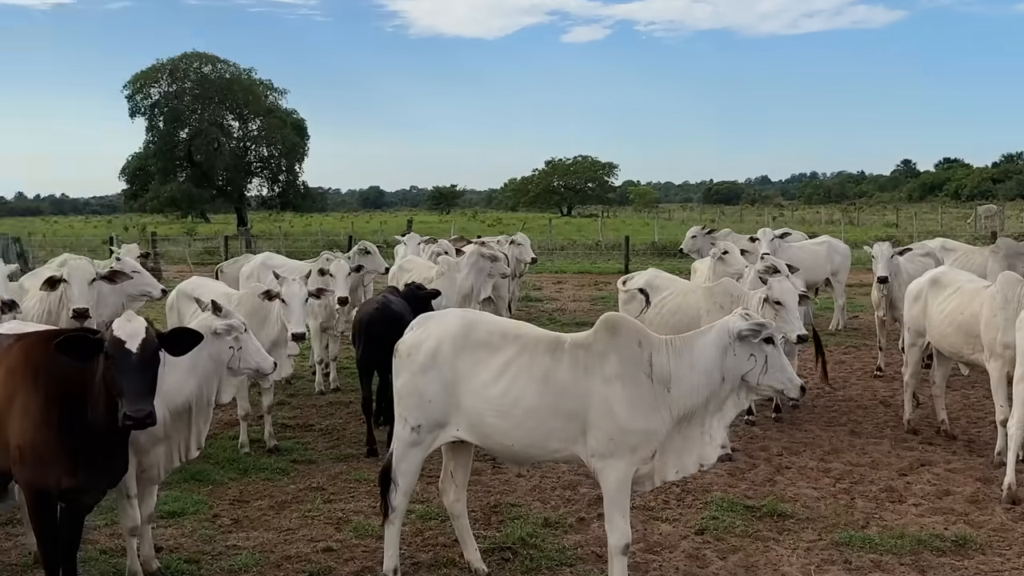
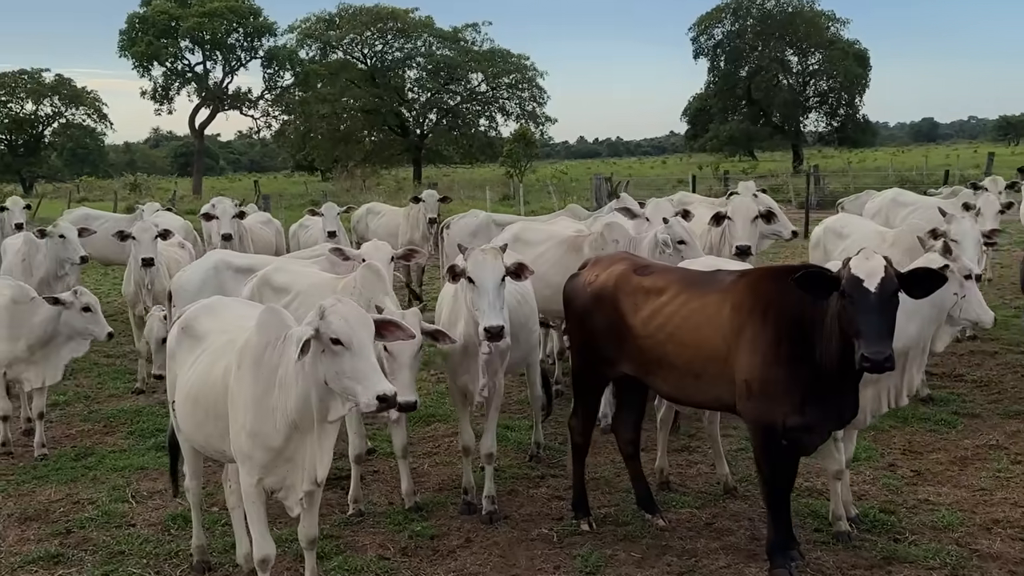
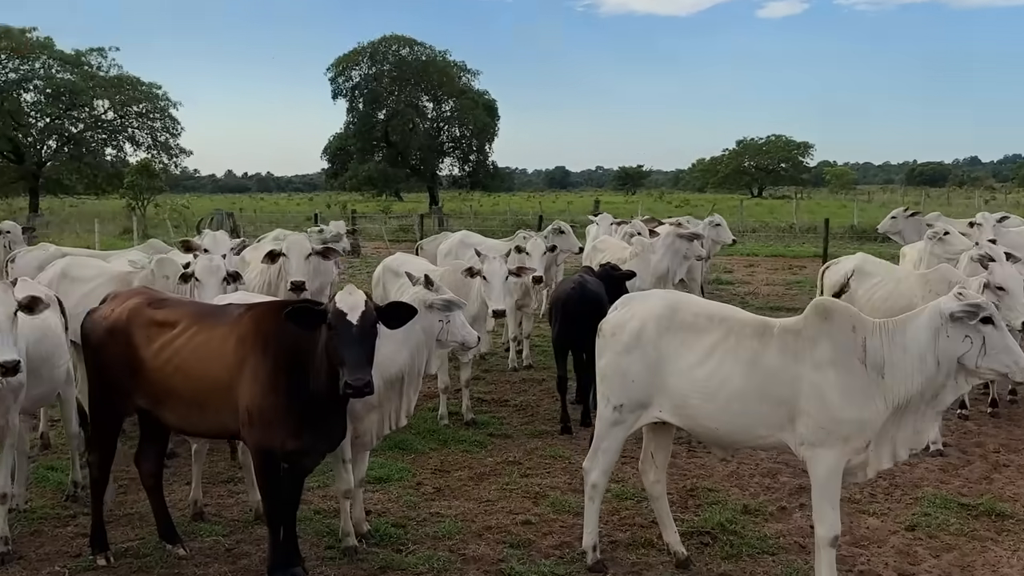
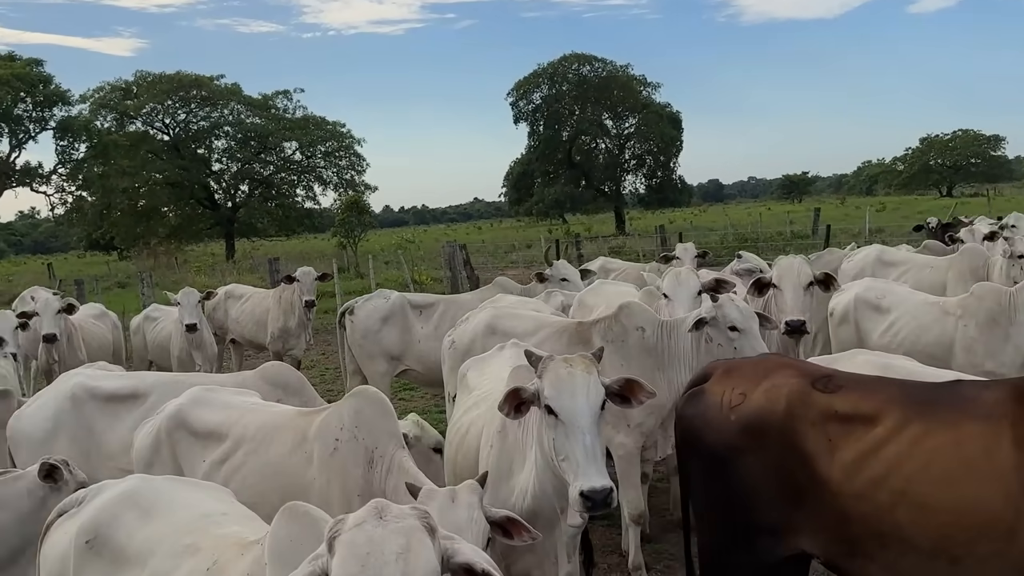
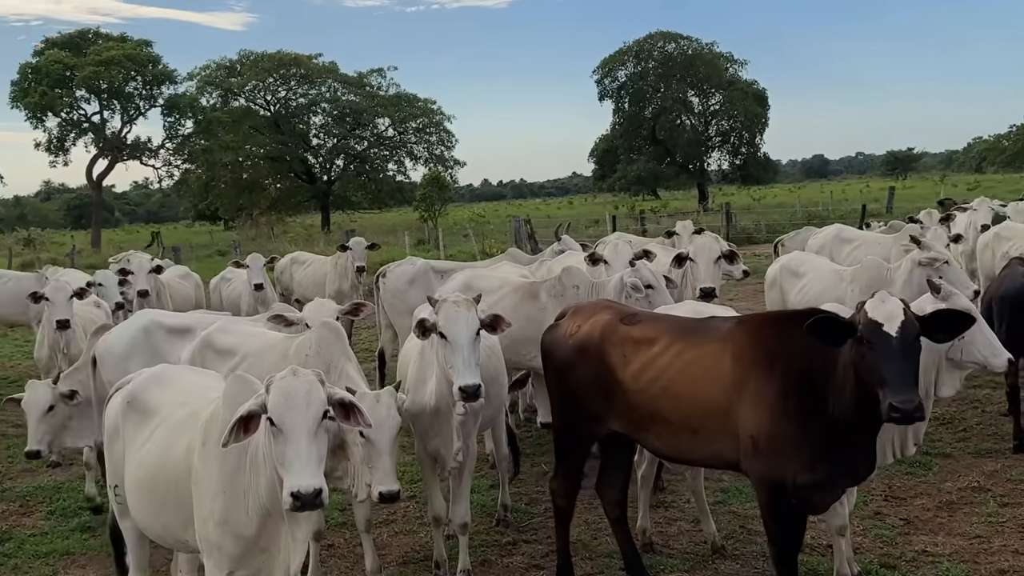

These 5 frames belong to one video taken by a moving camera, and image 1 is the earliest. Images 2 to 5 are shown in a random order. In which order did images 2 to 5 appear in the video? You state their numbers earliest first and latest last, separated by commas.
3, 2, 5, 4
